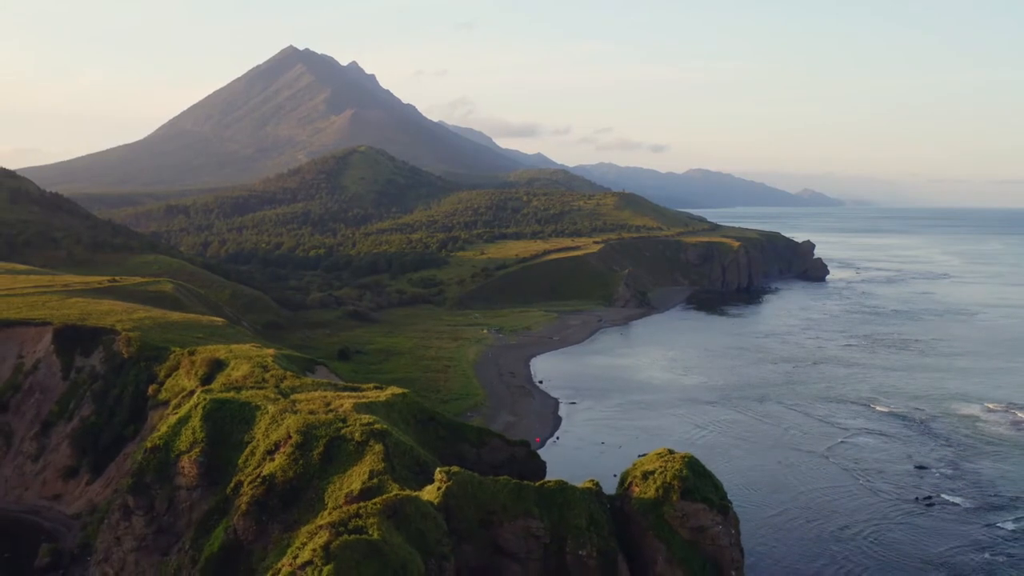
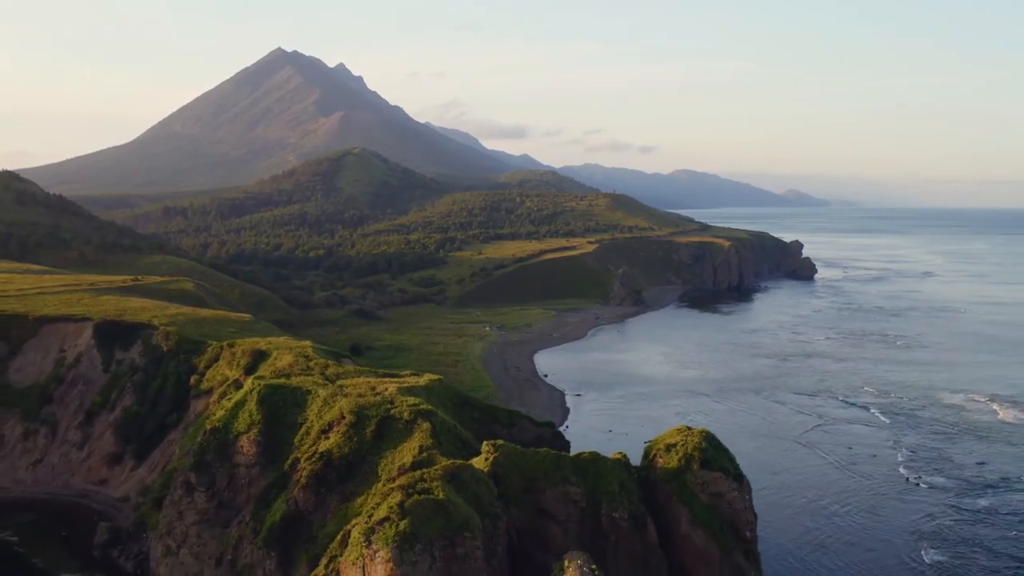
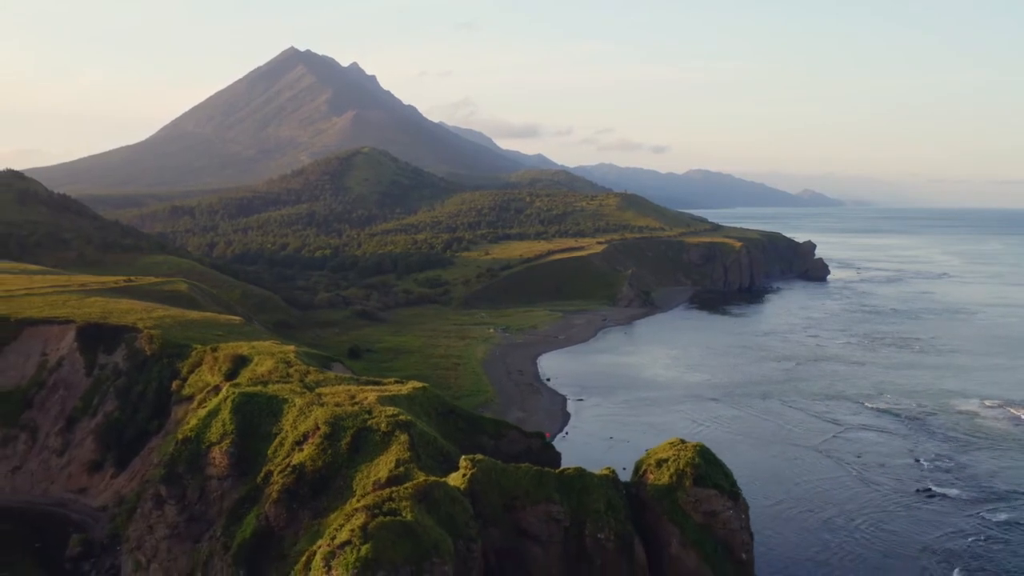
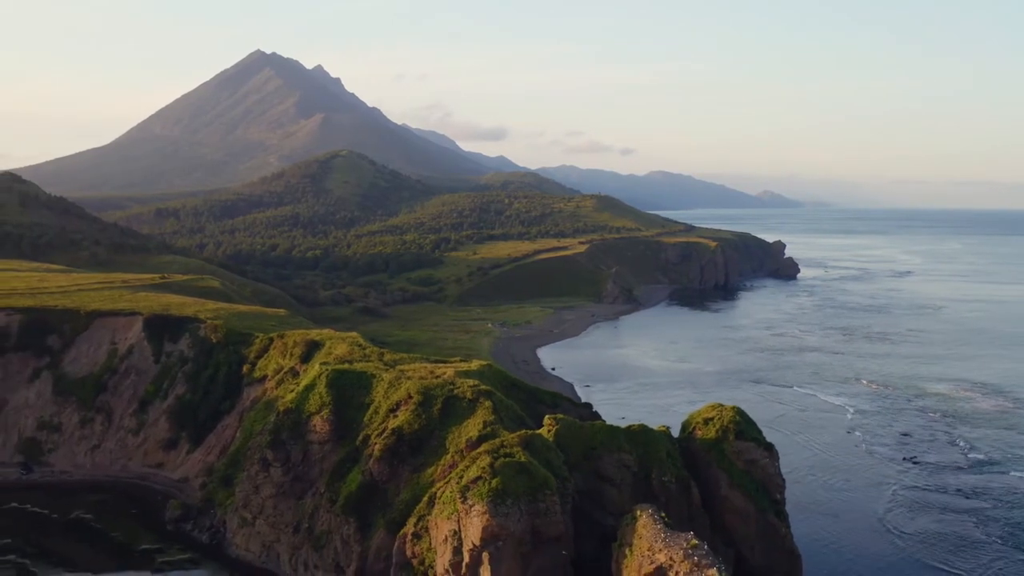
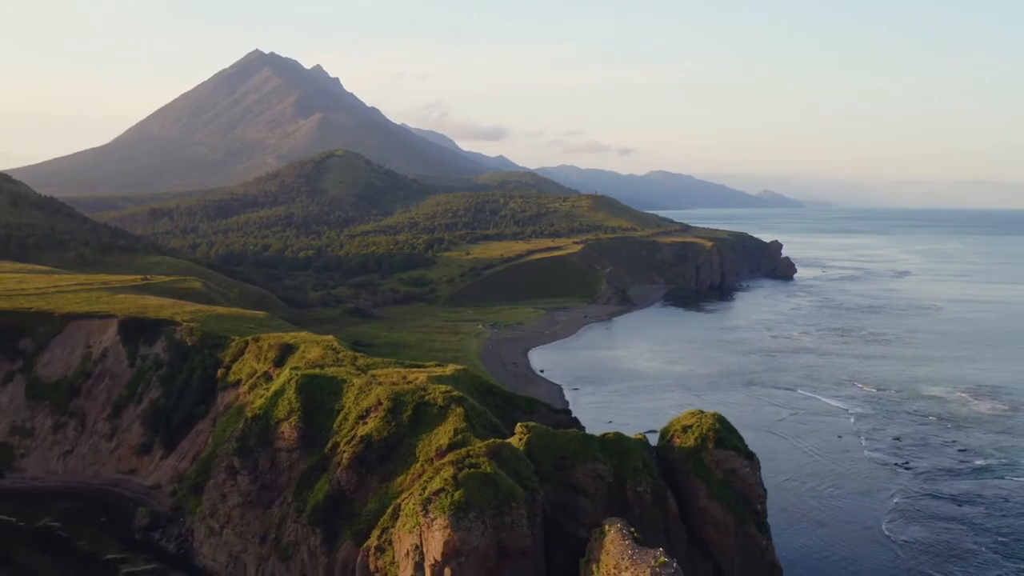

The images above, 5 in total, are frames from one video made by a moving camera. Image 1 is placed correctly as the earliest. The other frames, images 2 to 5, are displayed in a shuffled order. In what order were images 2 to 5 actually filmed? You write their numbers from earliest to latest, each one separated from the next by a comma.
3, 2, 5, 4
